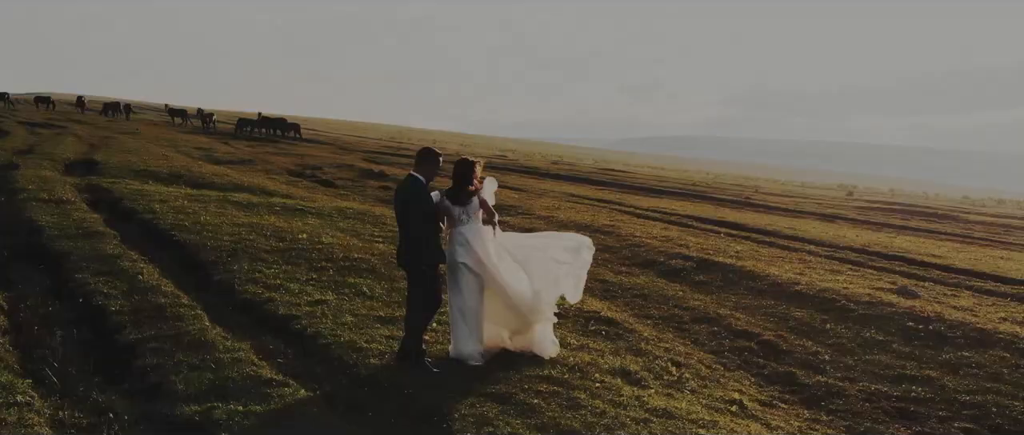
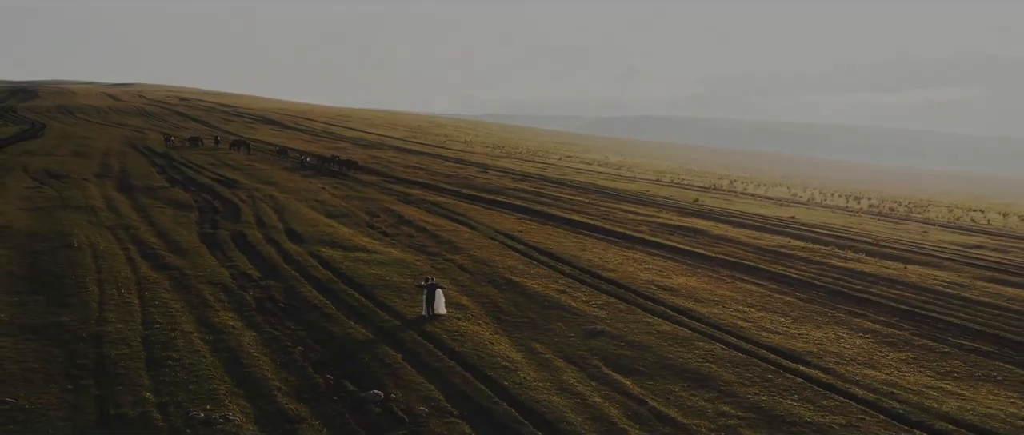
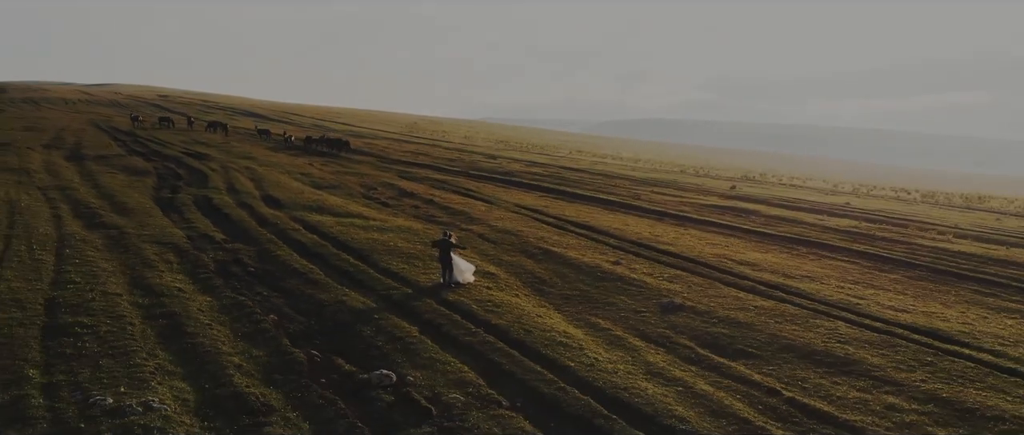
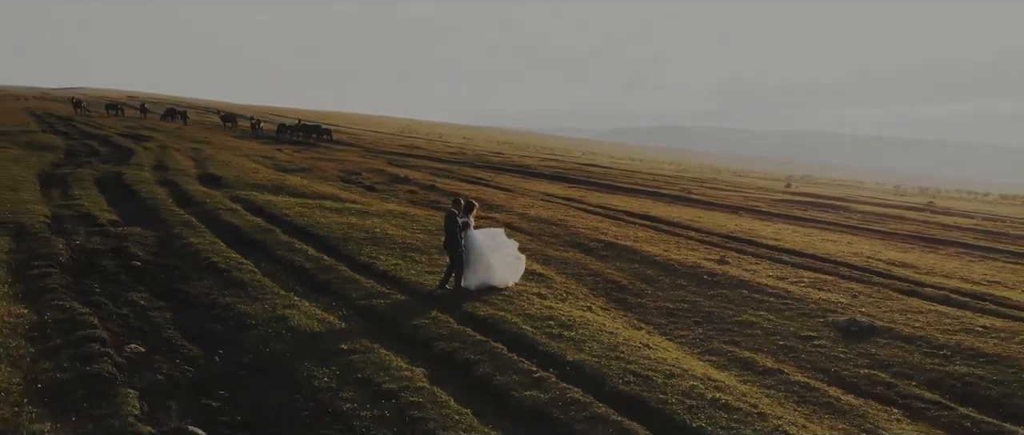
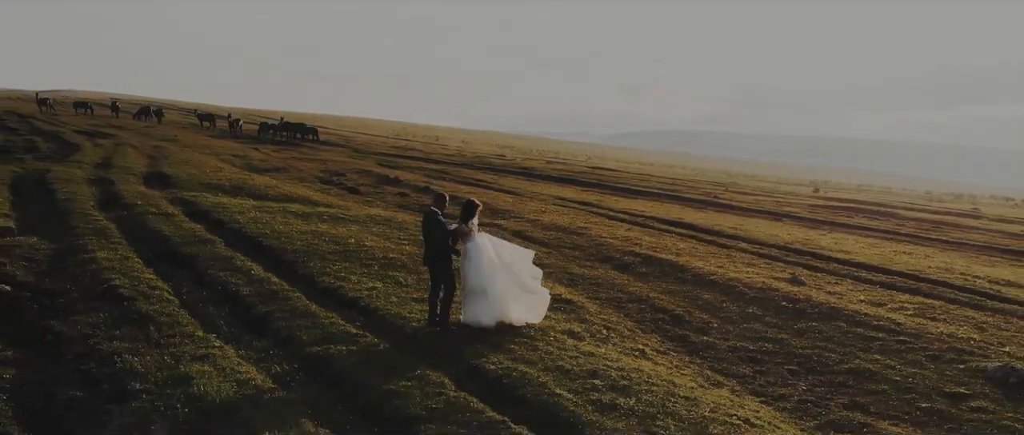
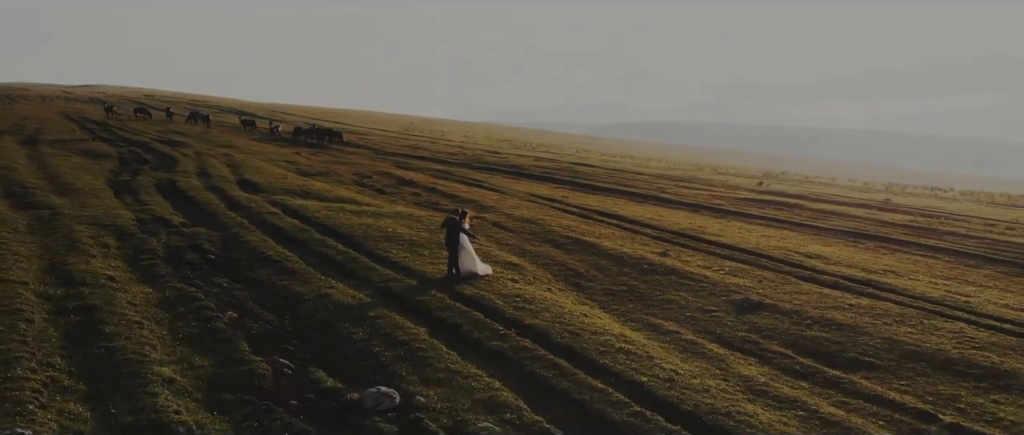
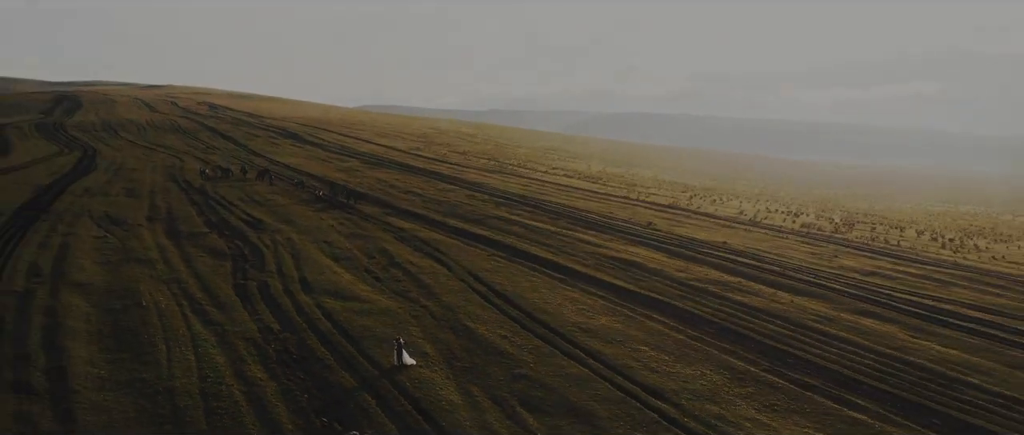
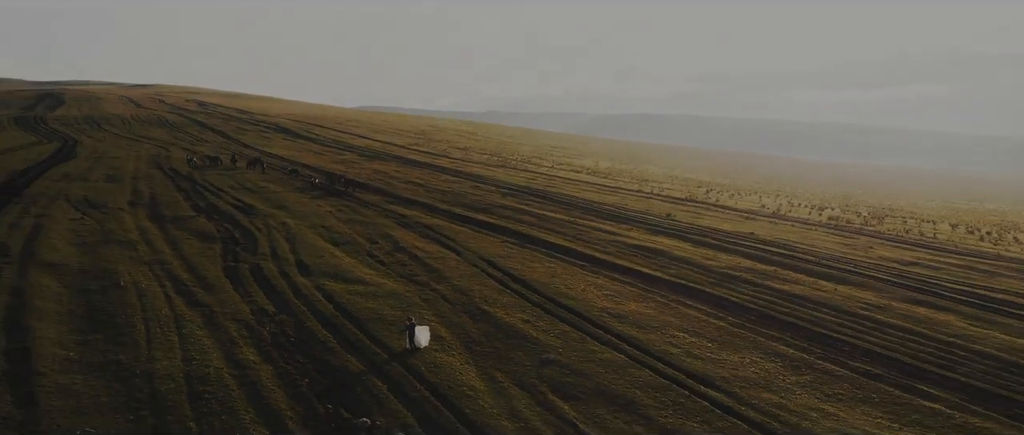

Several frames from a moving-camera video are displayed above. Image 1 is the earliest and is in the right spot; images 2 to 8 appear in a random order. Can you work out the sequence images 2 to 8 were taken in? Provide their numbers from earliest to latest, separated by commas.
5, 4, 6, 3, 2, 8, 7
